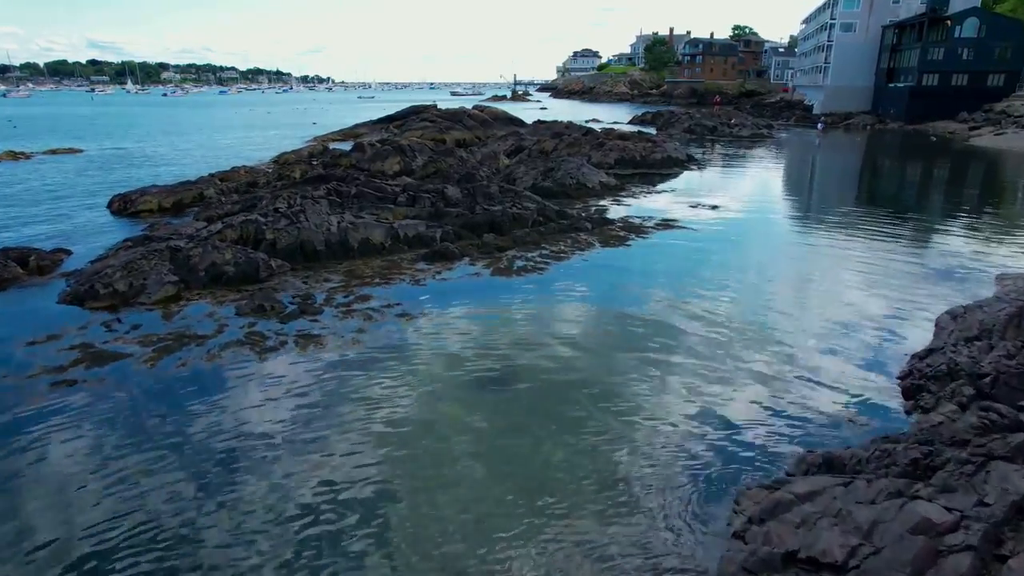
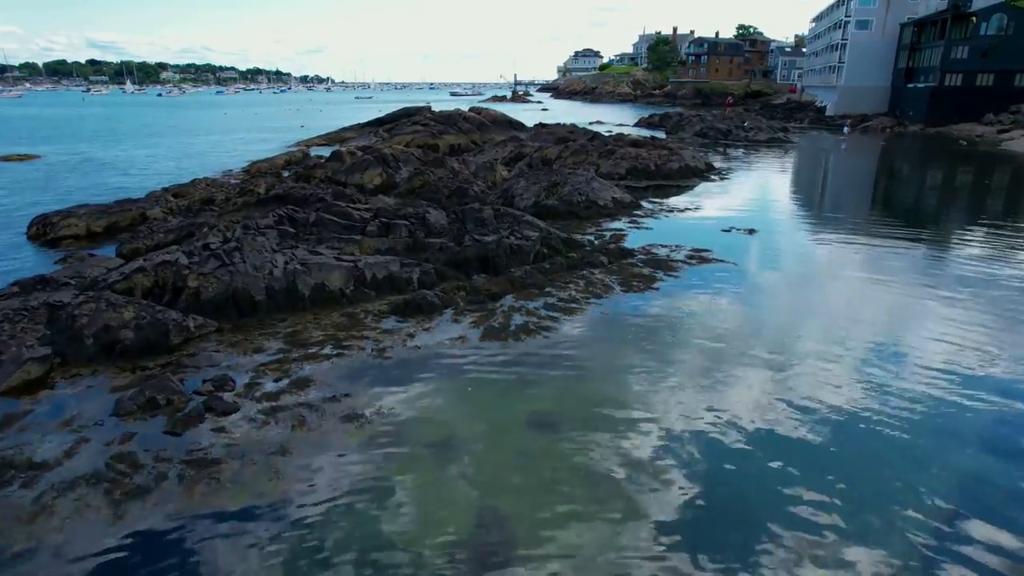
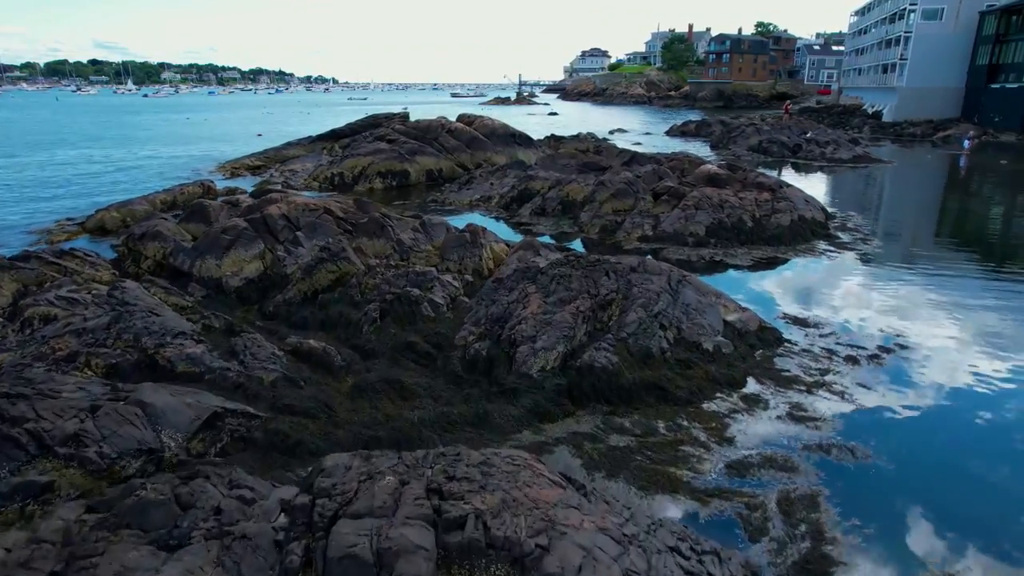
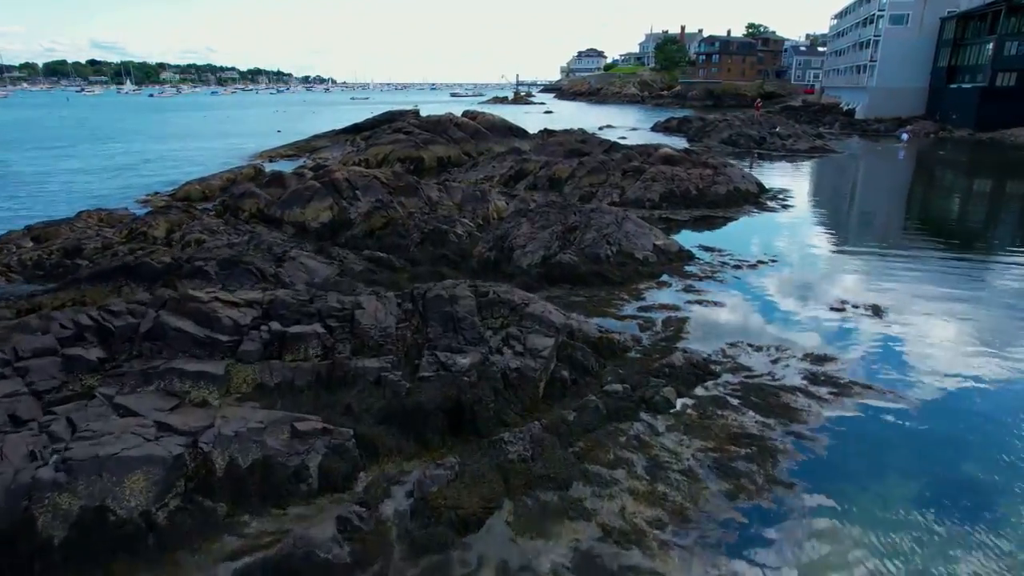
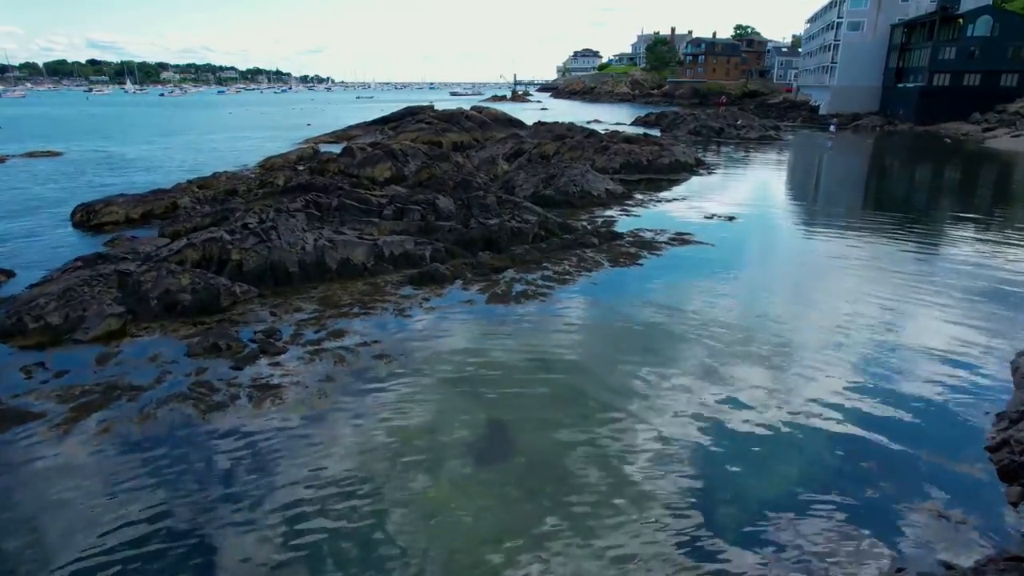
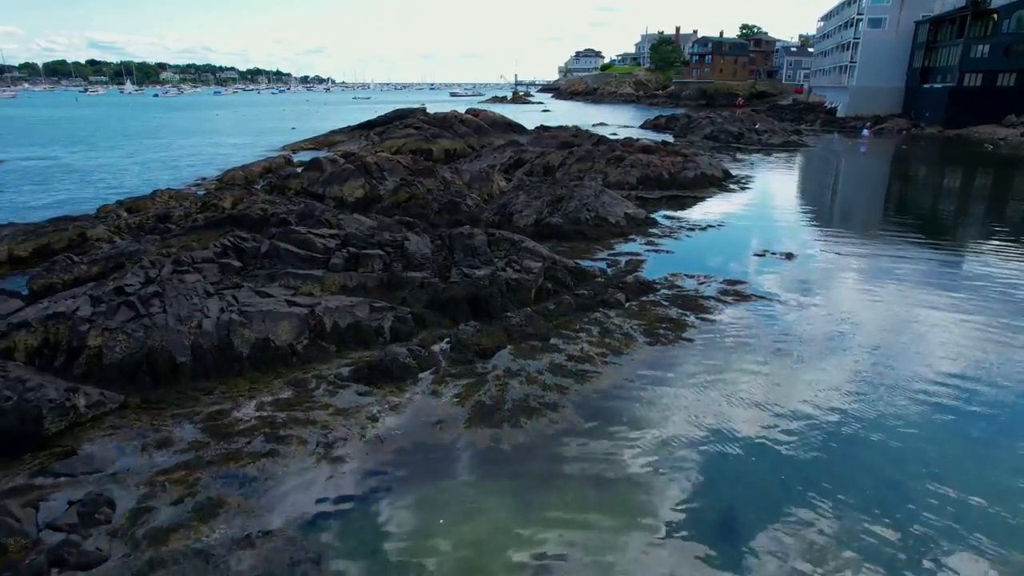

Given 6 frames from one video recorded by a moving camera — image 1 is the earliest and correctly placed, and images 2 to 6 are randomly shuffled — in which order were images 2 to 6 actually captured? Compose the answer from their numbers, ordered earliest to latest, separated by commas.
5, 2, 6, 4, 3
